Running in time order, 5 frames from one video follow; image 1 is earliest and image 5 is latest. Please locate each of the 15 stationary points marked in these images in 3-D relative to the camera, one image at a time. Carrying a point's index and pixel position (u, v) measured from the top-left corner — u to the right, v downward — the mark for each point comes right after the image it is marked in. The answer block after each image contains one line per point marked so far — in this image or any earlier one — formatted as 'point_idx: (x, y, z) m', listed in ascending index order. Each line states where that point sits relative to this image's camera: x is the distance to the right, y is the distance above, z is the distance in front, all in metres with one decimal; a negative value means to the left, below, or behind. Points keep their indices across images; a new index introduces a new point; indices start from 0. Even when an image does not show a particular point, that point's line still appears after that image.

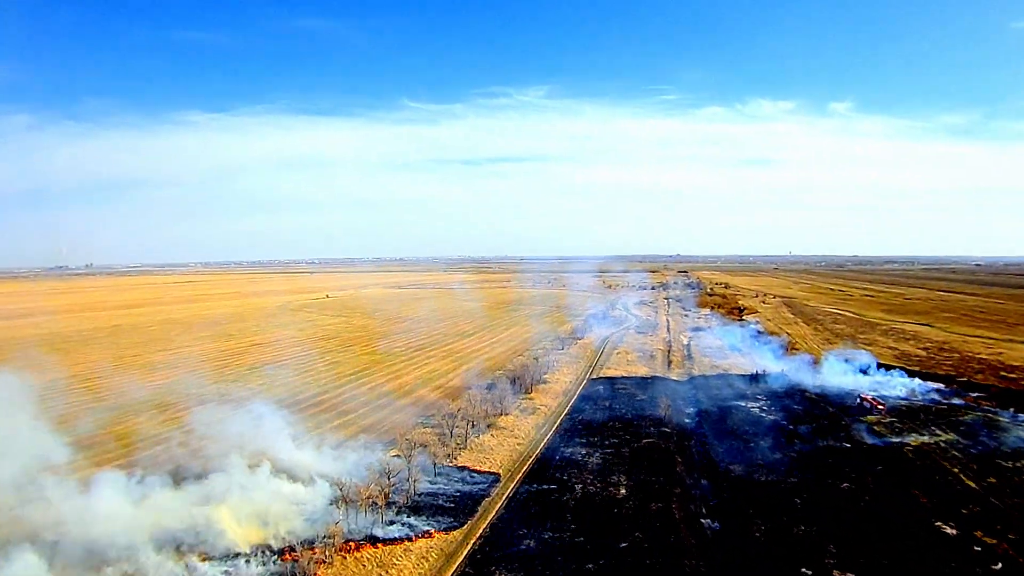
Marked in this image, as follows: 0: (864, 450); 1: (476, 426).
0: (+9.9, -4.5, +17.8) m
1: (-1.0, -3.9, +17.6) m
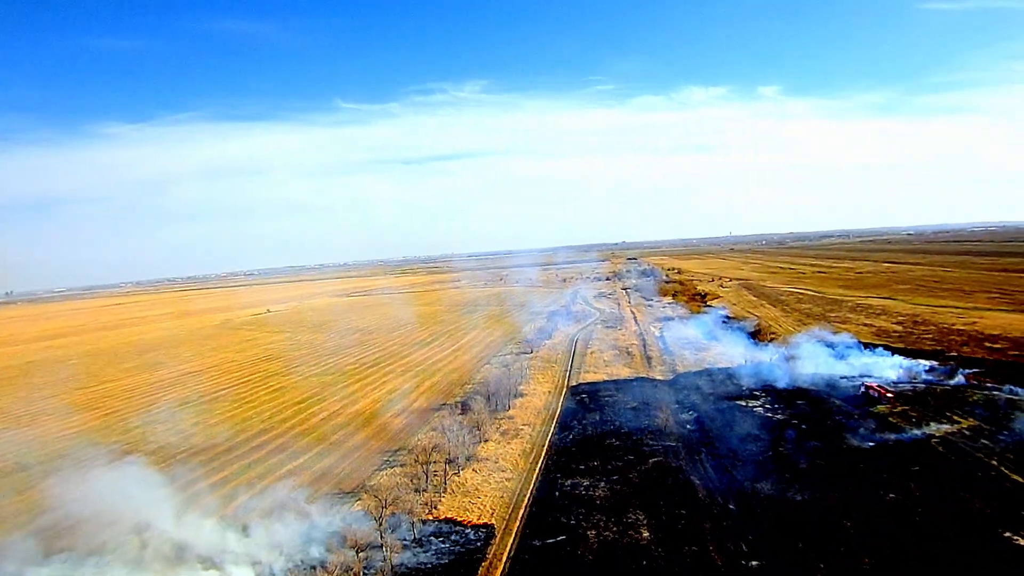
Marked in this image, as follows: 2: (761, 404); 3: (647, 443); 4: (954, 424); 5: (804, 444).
0: (+9.5, -4.0, +15.9) m
1: (-1.3, -4.1, +14.8) m
2: (+7.8, -3.7, +19.8) m
3: (+3.5, -4.0, +16.4) m
4: (+12.2, -3.7, +17.5) m
5: (+7.5, -4.0, +16.5) m
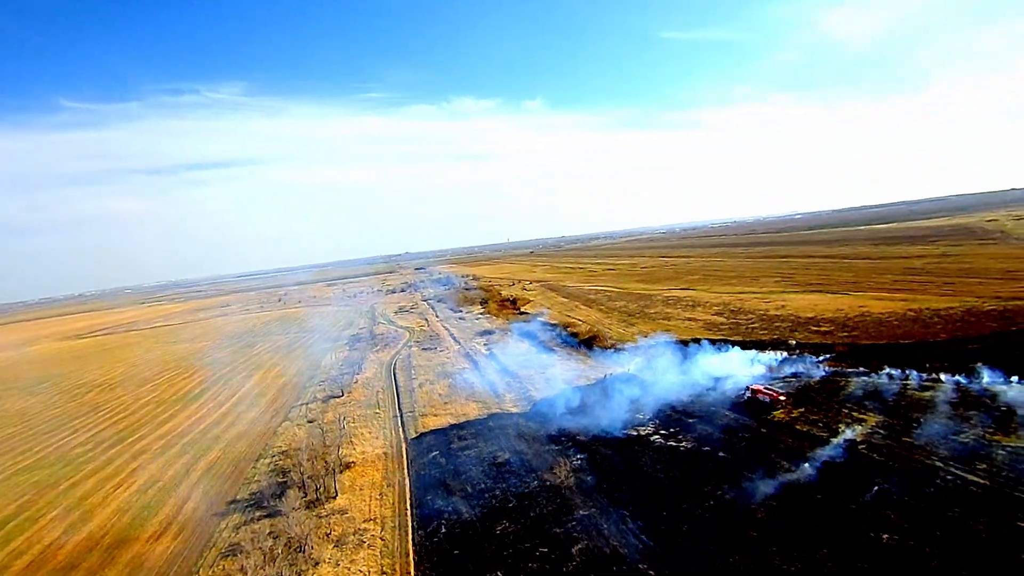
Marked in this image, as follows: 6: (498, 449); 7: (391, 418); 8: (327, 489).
0: (+6.6, -3.7, +13.2) m
1: (-3.2, -4.6, +8.6) m
2: (+3.6, -3.6, +16.3) m
3: (+0.8, -4.2, +11.7) m
4: (+8.6, -3.3, +15.6) m
5: (+4.6, -3.9, +13.0) m
6: (-0.3, -4.0, +15.8) m
7: (-3.8, -4.0, +19.9) m
8: (-3.9, -4.3, +13.6) m
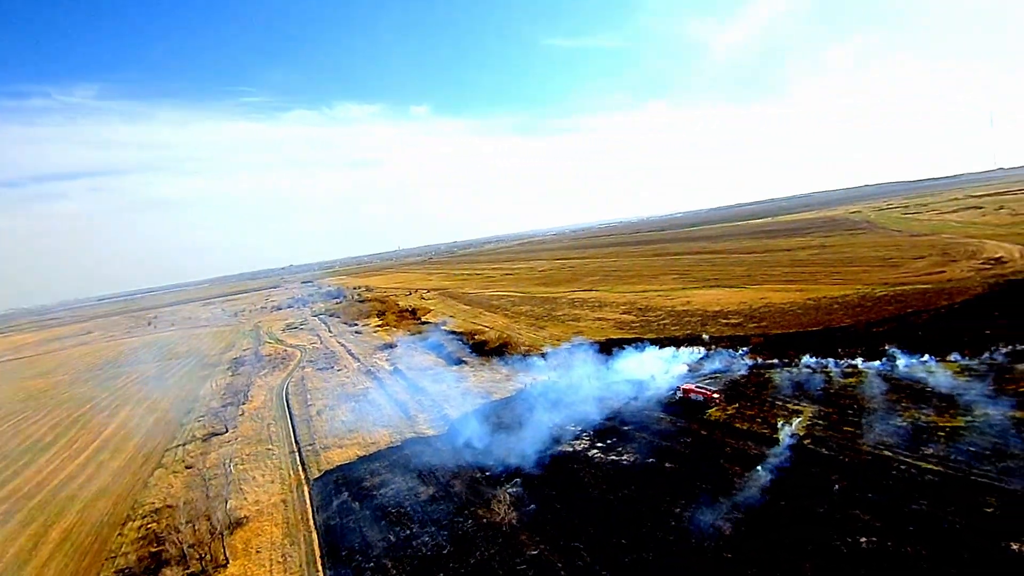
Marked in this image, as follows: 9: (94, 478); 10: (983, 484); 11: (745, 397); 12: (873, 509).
0: (+5.3, -3.5, +12.4) m
1: (-3.6, -4.8, +6.2) m
2: (+1.9, -3.6, +14.9) m
3: (-0.2, -4.3, +9.9) m
4: (+6.8, -3.0, +15.0) m
5: (+3.3, -3.8, +11.9) m
6: (-2.0, -4.2, +13.8) m
7: (-6.0, -4.4, +17.3) m
8: (-5.2, -4.6, +11.1) m
9: (-11.6, -5.1, +17.5) m
10: (+8.1, -3.3, +11.0) m
11: (+6.1, -2.9, +16.9) m
12: (+5.9, -3.7, +10.5) m
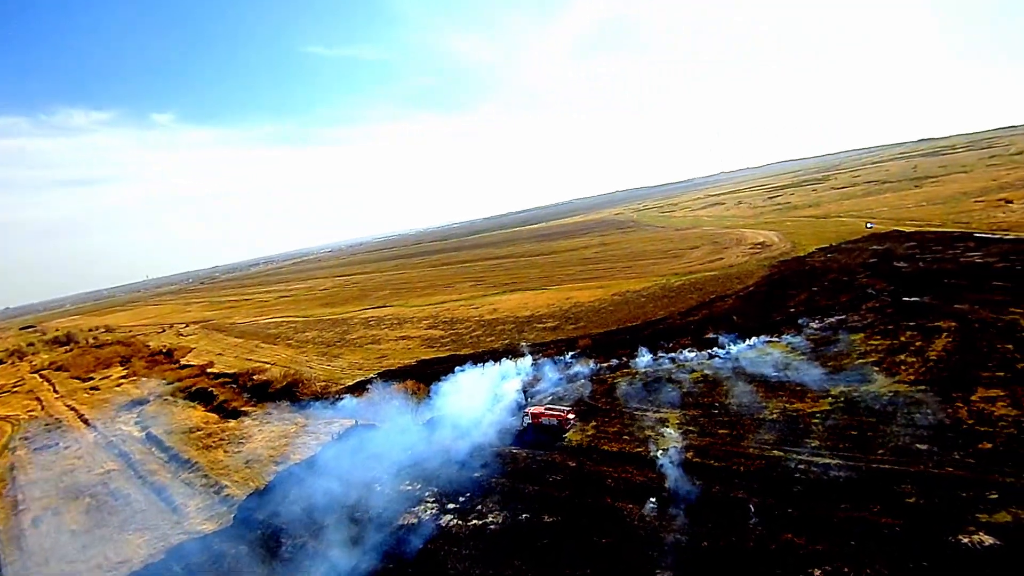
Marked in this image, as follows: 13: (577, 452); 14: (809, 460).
0: (+2.8, -3.4, +10.3) m
1: (-3.3, -5.1, +1.5) m
2: (-1.3, -3.9, +11.6) m
3: (-1.4, -4.5, +6.1) m
4: (+3.2, -2.9, +13.3) m
5: (+1.1, -3.8, +9.2) m
6: (-4.4, -4.7, +9.2) m
7: (-9.4, -5.4, +11.1) m
8: (-6.5, -5.3, +5.6) m
9: (-14.6, -6.6, +9.4) m
10: (+5.9, -2.9, +10.0) m
11: (+2.0, -2.9, +14.8) m
12: (+4.0, -3.5, +8.8) m
13: (+1.3, -3.3, +12.9) m
14: (+4.9, -3.0, +10.7) m
